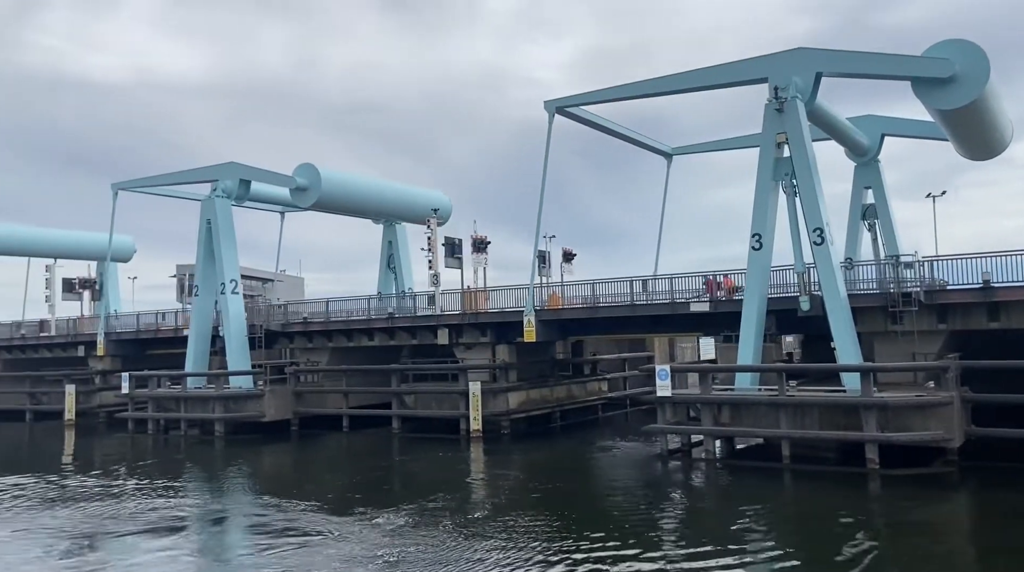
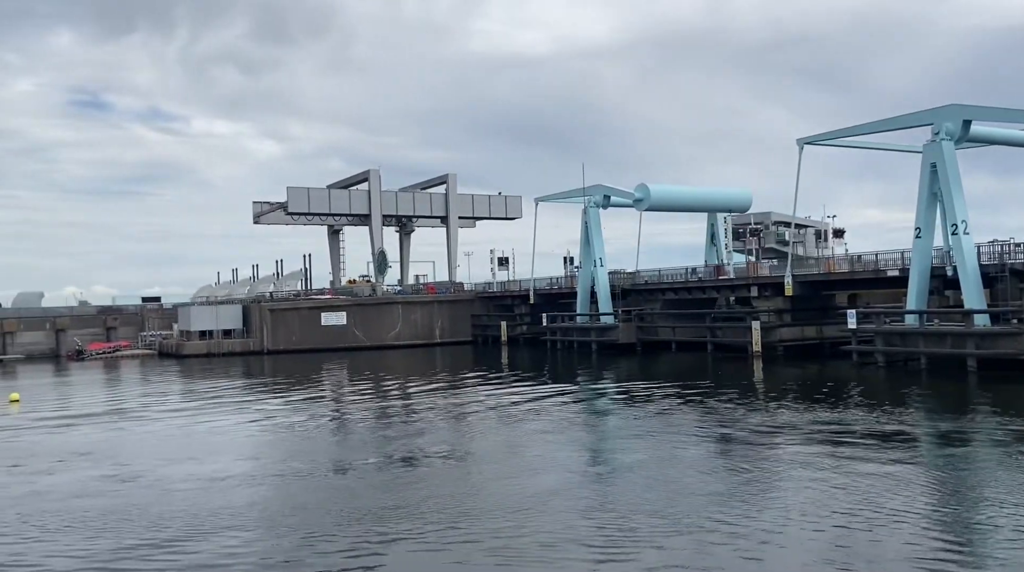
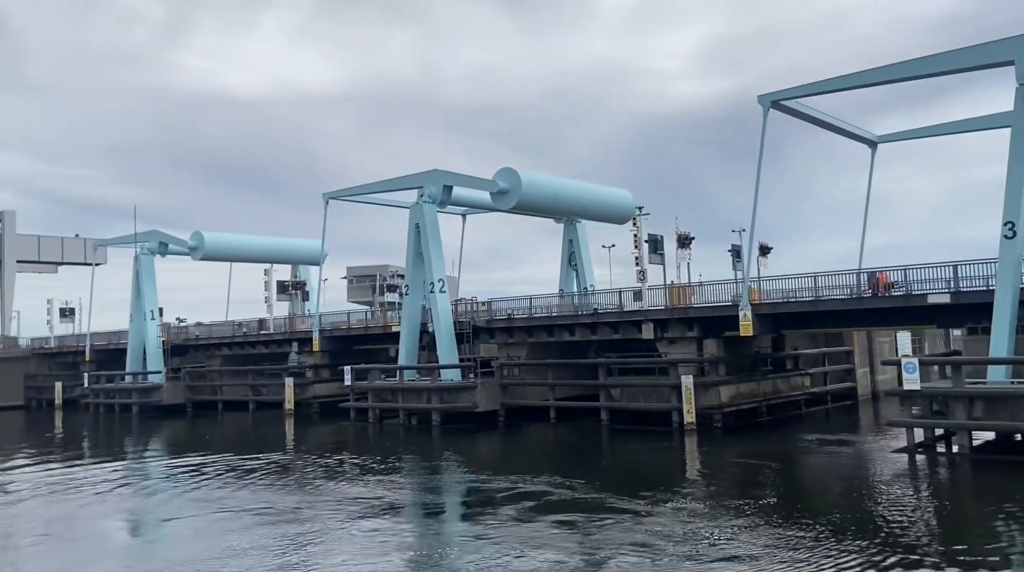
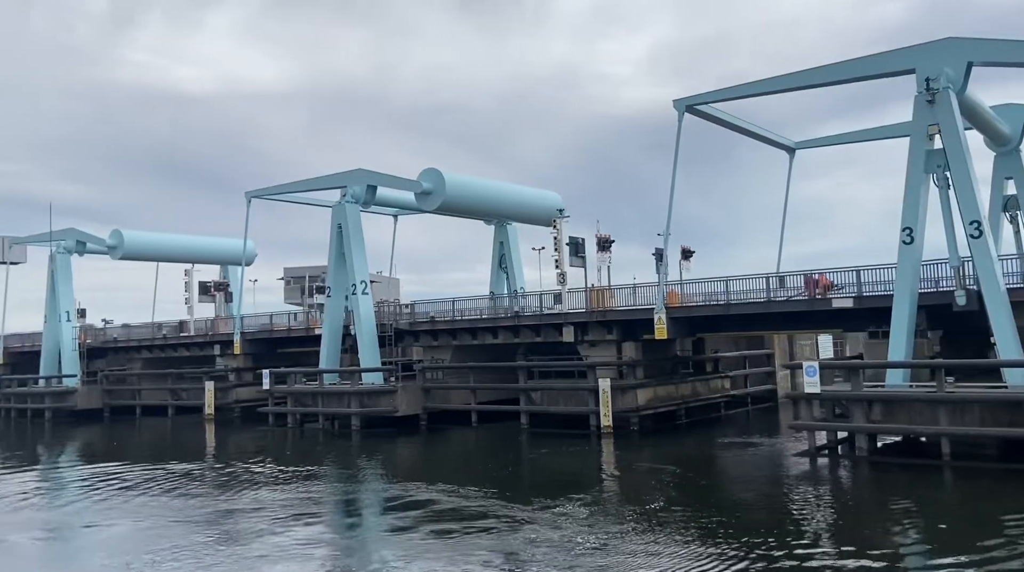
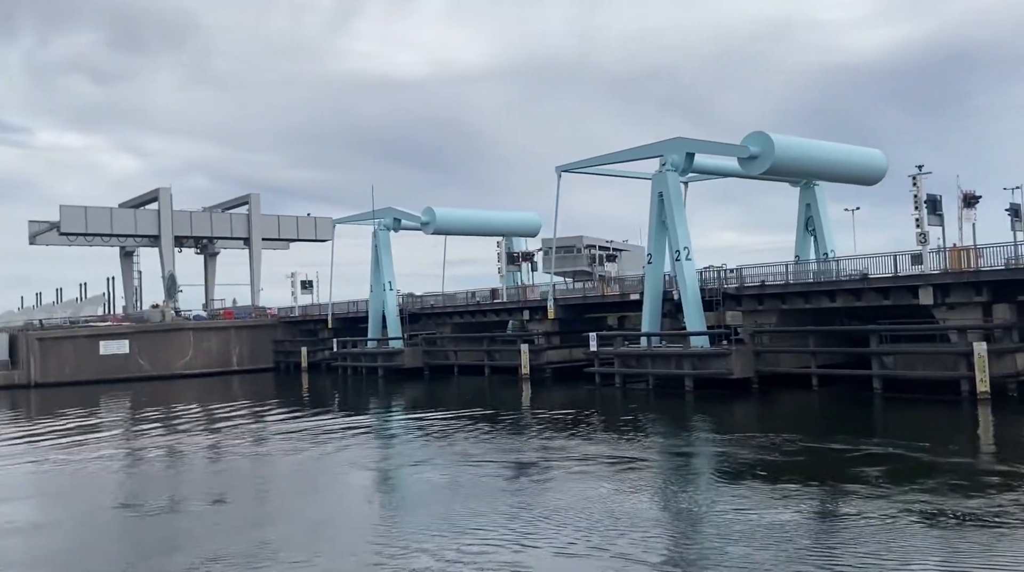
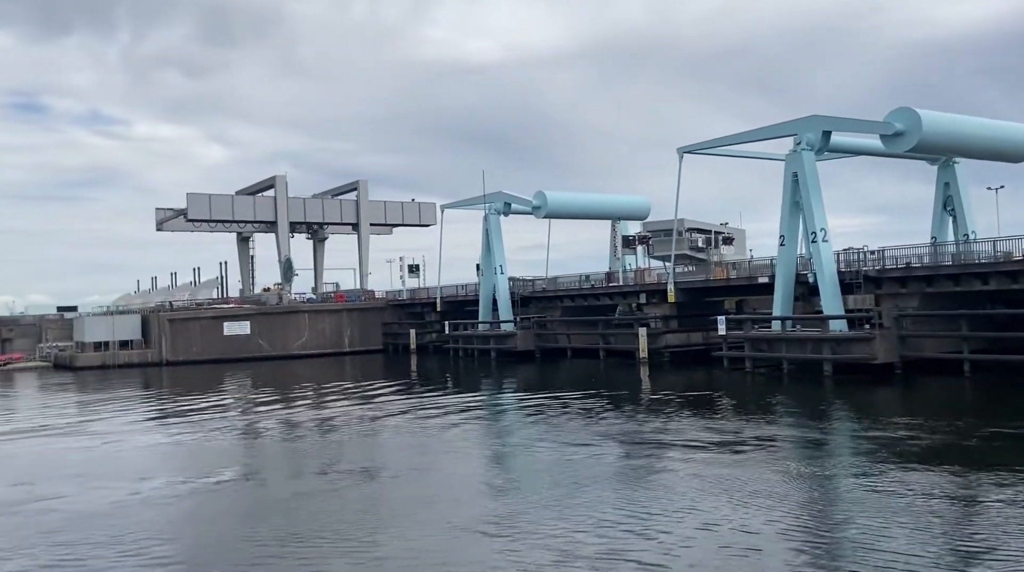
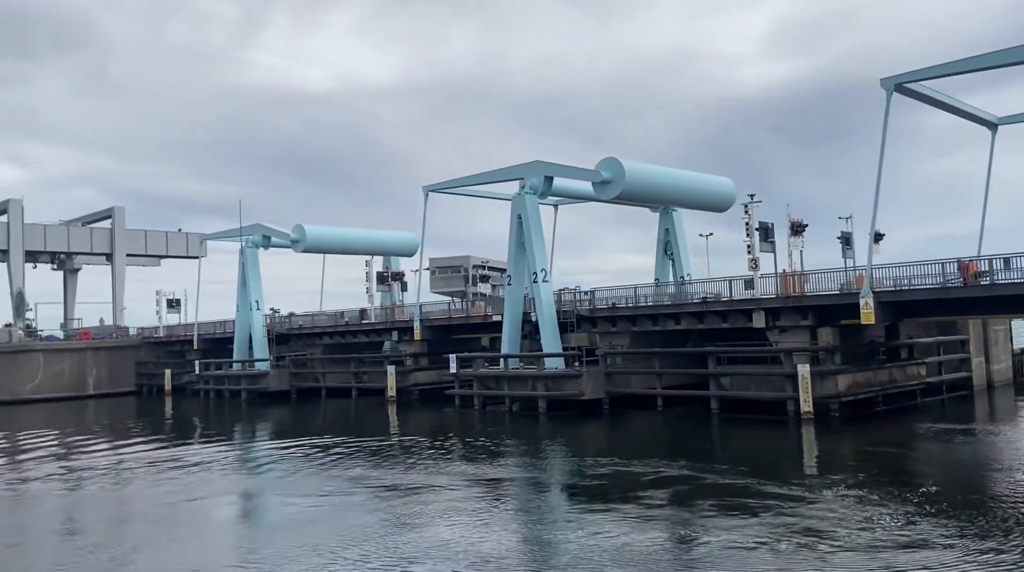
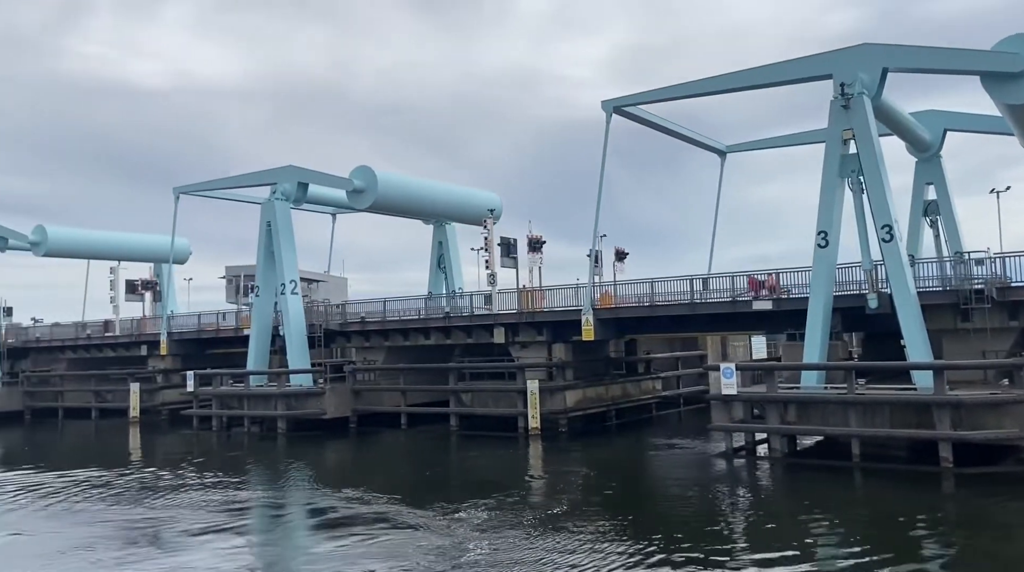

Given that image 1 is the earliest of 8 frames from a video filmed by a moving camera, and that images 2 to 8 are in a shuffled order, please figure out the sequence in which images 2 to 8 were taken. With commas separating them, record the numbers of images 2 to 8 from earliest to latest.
8, 4, 3, 7, 5, 6, 2
